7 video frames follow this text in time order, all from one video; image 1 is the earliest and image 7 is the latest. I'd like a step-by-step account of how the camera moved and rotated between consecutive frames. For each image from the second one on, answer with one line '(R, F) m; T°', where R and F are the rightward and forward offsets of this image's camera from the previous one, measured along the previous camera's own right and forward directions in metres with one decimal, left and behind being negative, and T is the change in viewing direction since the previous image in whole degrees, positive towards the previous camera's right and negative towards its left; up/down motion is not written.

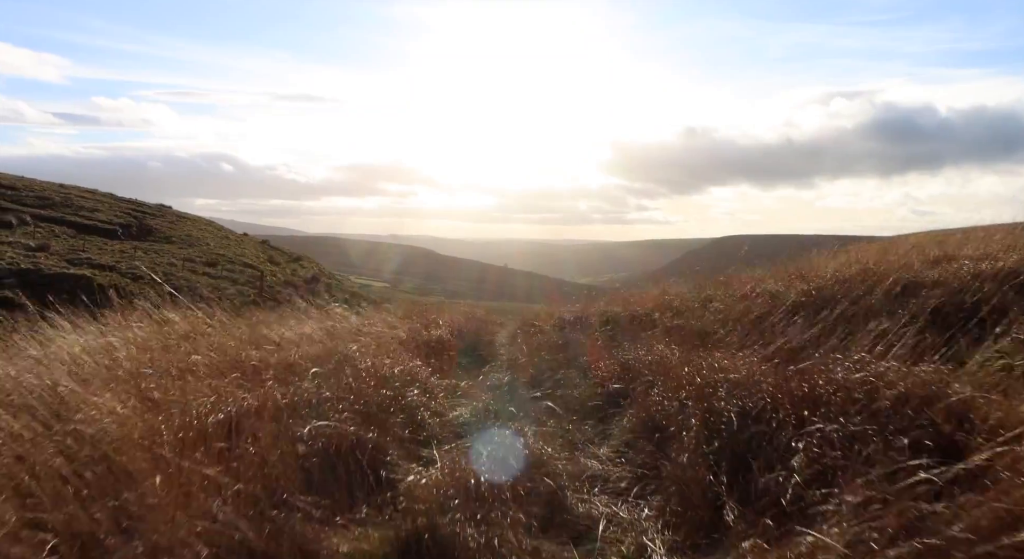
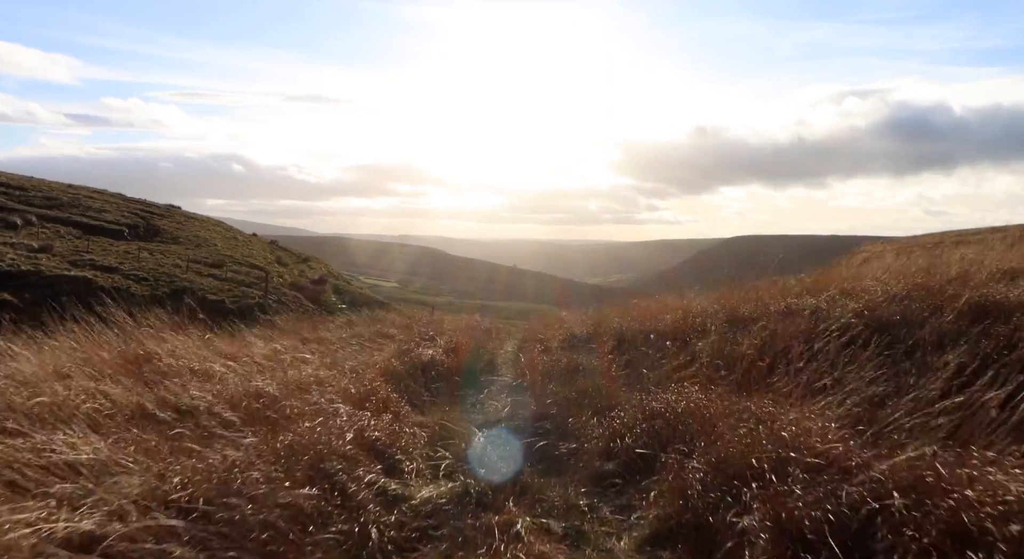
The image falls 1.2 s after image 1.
(+0.1, +1.0) m; -1°
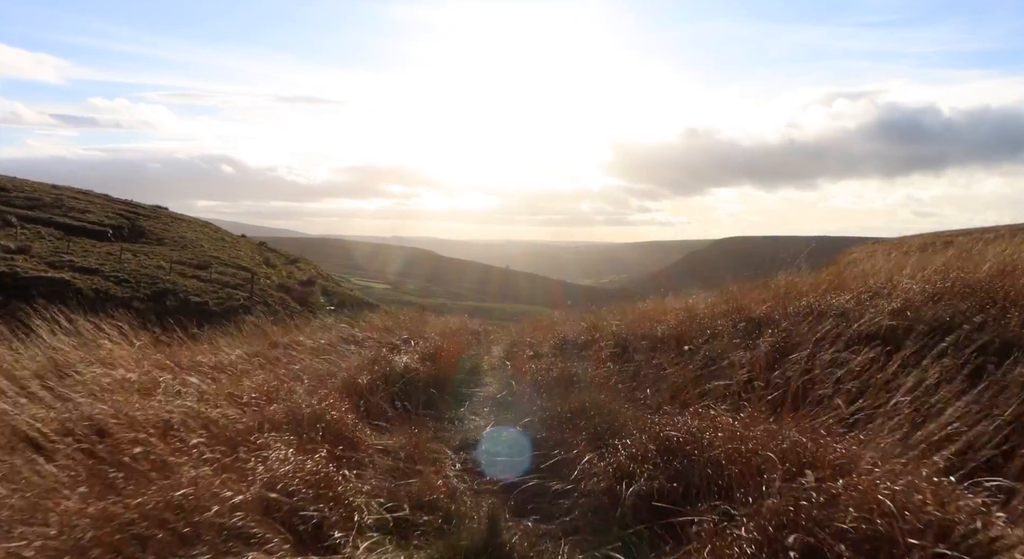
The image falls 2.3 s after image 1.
(+0.1, +0.9) m; +1°
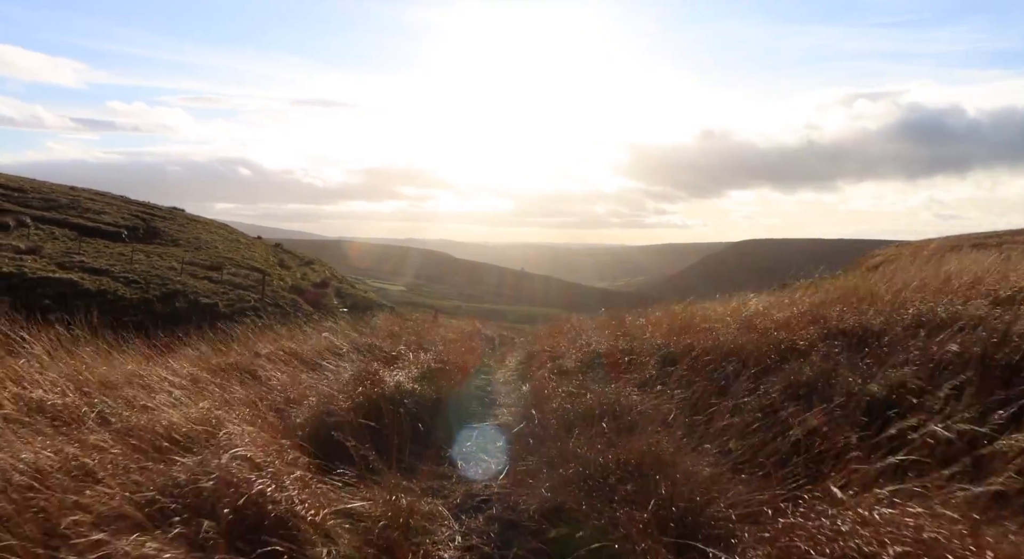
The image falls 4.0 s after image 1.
(-0.1, +1.4) m; -1°
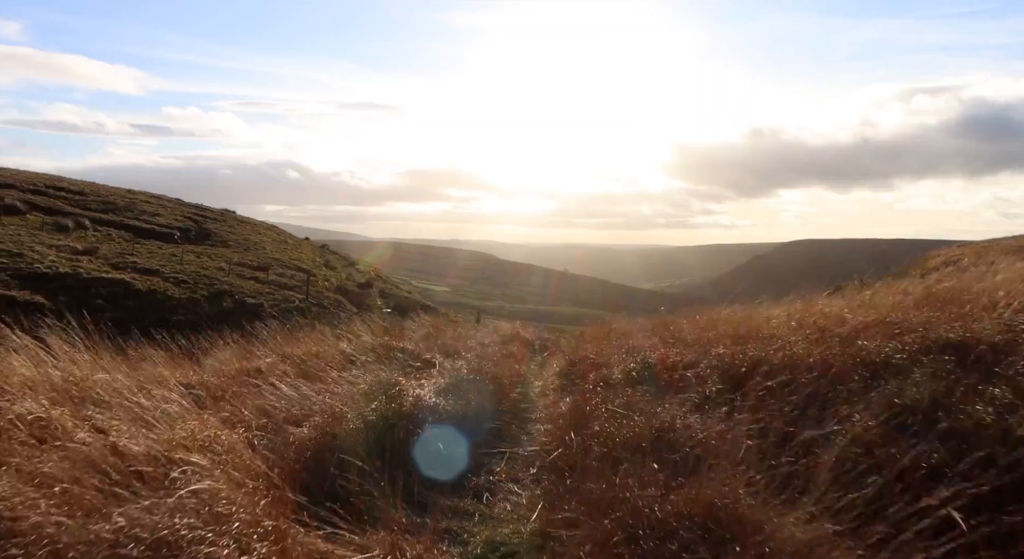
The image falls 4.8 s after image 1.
(+0.1, +0.8) m; -4°
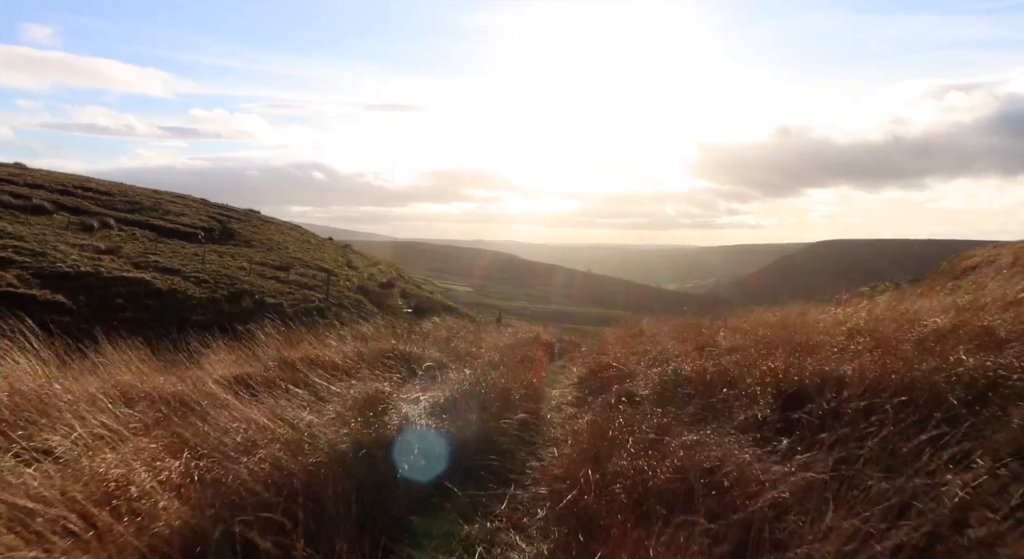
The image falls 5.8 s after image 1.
(+0.1, +0.9) m; -2°
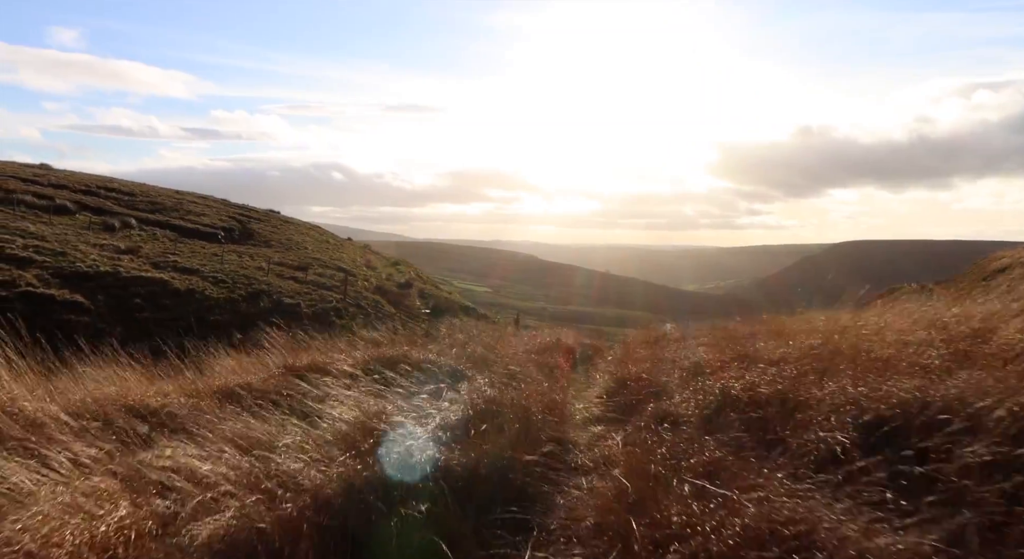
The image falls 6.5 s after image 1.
(0.0, +0.7) m; -2°
